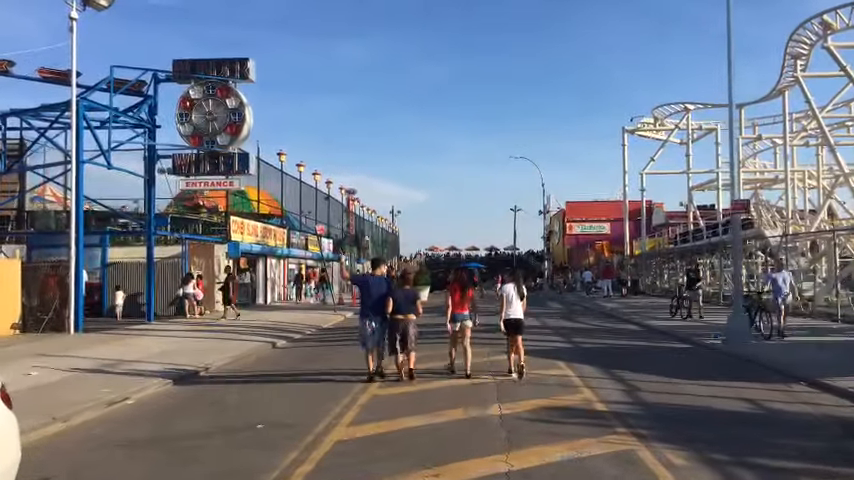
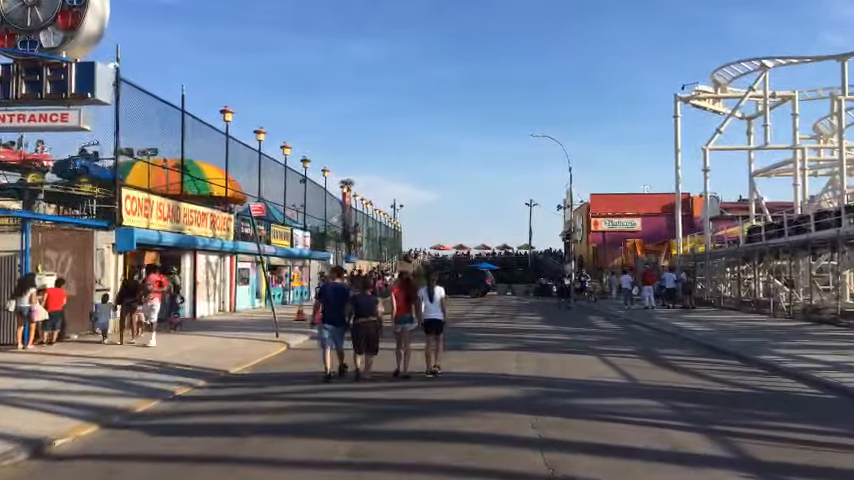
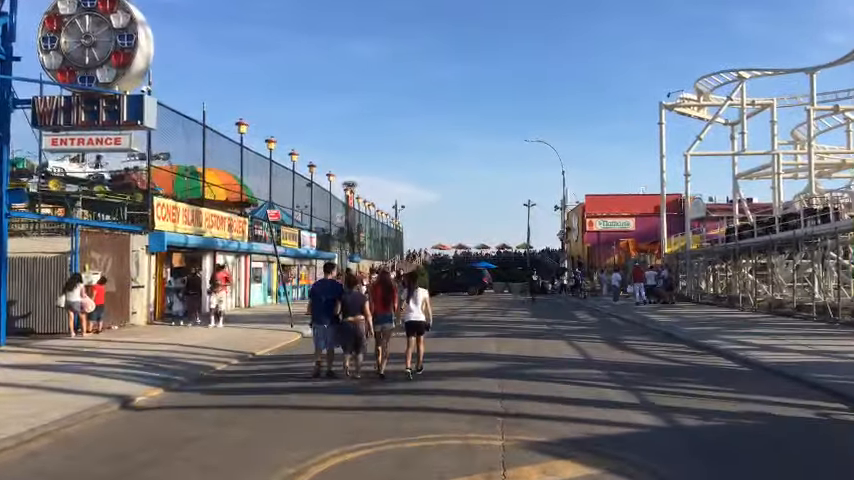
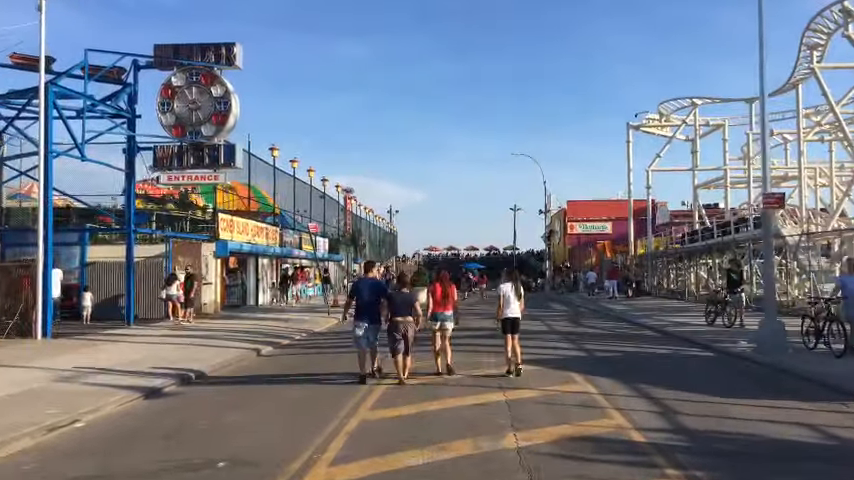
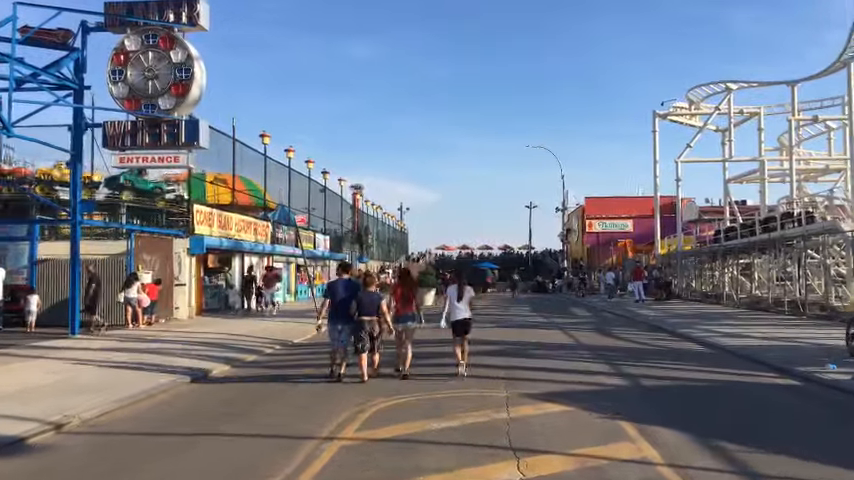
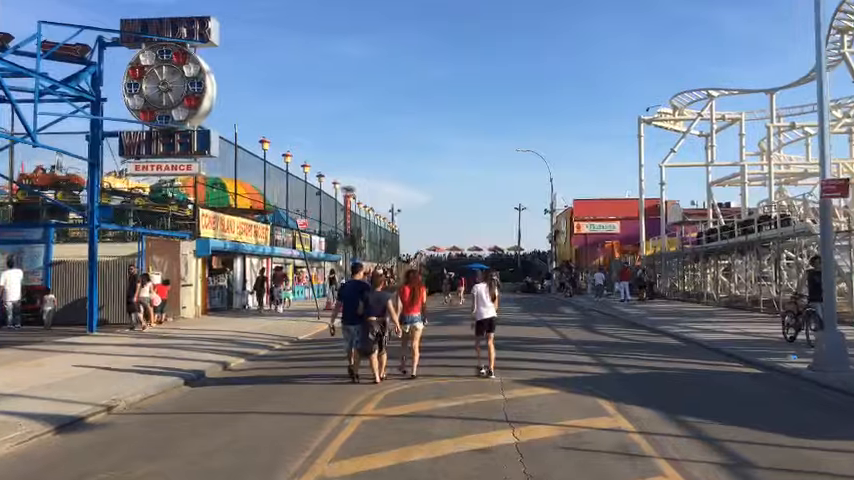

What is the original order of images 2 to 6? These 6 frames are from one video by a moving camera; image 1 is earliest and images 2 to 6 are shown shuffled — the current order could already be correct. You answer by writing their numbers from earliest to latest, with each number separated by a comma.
4, 6, 5, 3, 2
